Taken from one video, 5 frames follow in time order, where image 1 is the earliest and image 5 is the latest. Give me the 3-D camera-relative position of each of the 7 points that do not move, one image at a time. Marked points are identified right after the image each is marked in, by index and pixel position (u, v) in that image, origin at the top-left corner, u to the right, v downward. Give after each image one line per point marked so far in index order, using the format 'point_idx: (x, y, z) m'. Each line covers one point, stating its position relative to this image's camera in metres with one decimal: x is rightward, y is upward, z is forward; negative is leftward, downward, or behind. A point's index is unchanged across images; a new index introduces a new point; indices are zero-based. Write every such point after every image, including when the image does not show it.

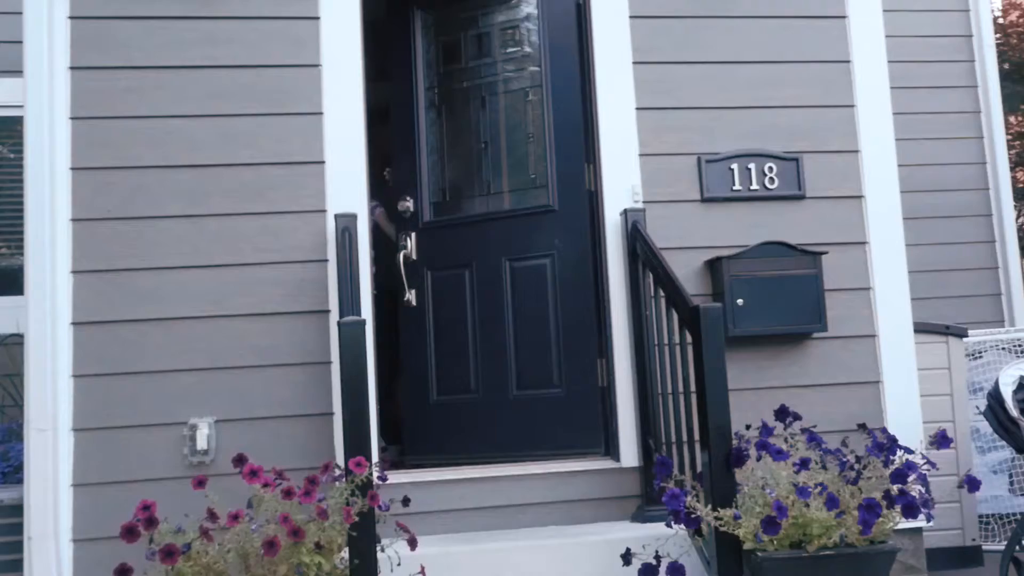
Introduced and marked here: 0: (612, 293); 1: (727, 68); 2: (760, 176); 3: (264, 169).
0: (+0.4, 0.0, +3.8) m
1: (+0.8, +0.8, +3.9) m
2: (+0.9, +0.4, +3.9) m
3: (-0.9, +0.4, +3.6) m
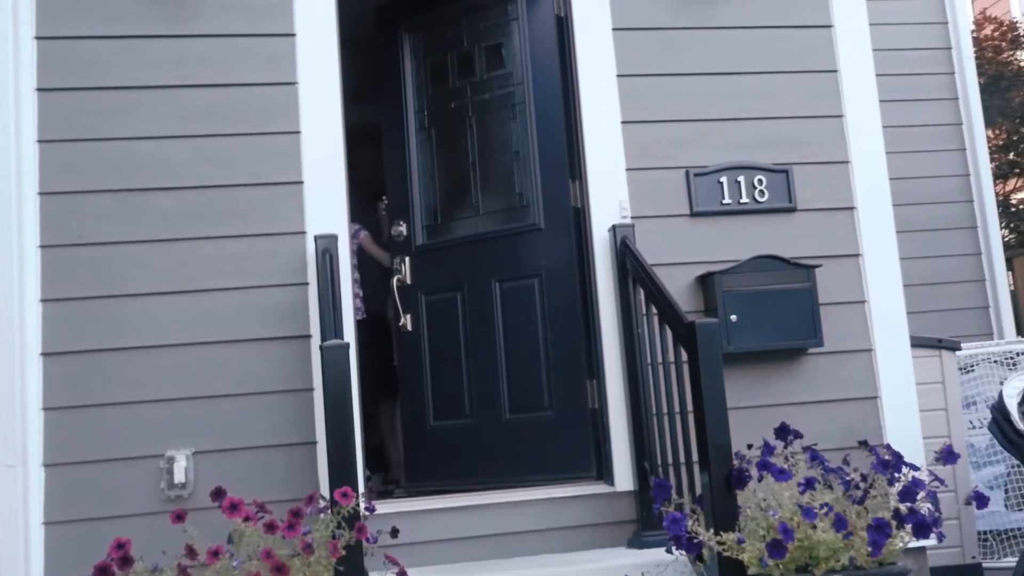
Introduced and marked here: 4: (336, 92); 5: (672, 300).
0: (+0.3, -0.1, +3.7) m
1: (+0.8, +0.8, +3.9) m
2: (+0.9, +0.4, +3.8) m
3: (-0.9, +0.3, +3.5) m
4: (-0.6, +0.7, +3.5) m
5: (+0.5, 0.0, +3.2) m
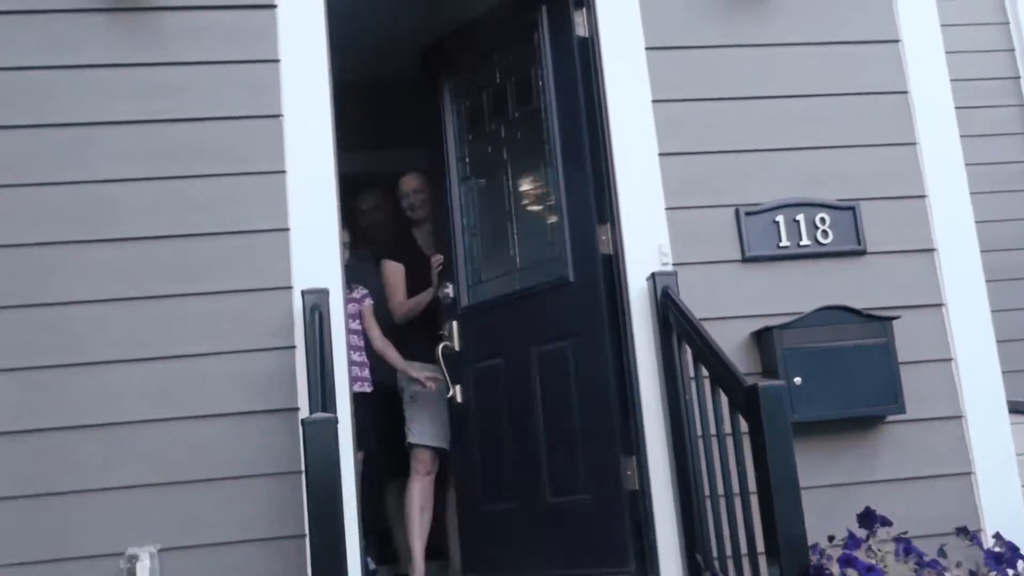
0: (+0.4, -0.3, +3.1) m
1: (+0.8, +0.6, +3.4) m
2: (+1.0, +0.2, +3.3) m
3: (-0.9, +0.1, +3.0) m
4: (-0.5, +0.5, +3.0) m
5: (+0.6, -0.2, +2.7) m
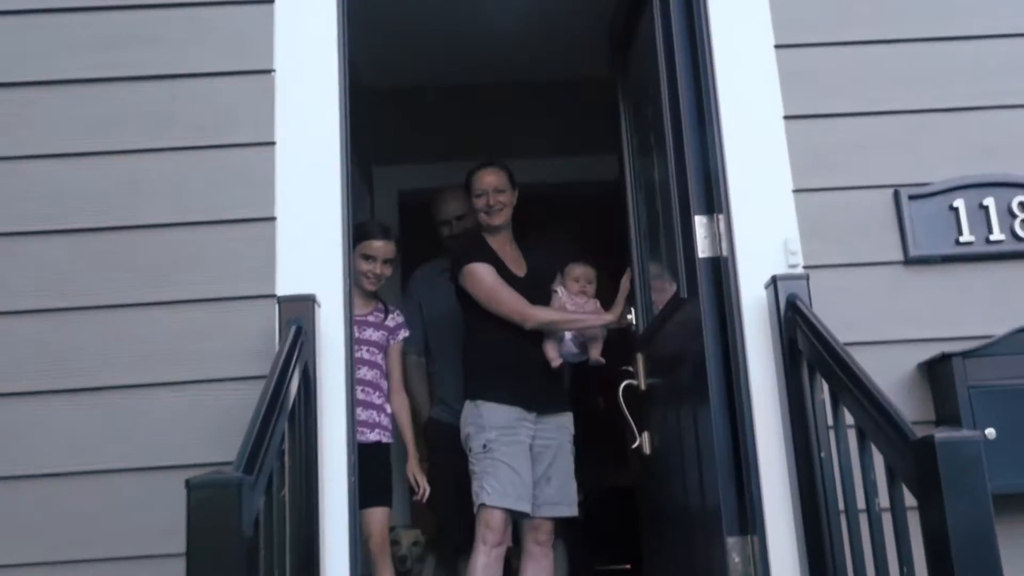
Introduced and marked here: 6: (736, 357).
0: (+0.5, -0.3, +2.2) m
1: (+1.0, +0.6, +2.4) m
2: (+1.1, +0.2, +2.3) m
3: (-0.7, +0.1, +2.3) m
4: (-0.4, +0.5, +2.3) m
5: (+0.6, -0.2, +1.7) m
6: (+0.5, -0.2, +2.3) m
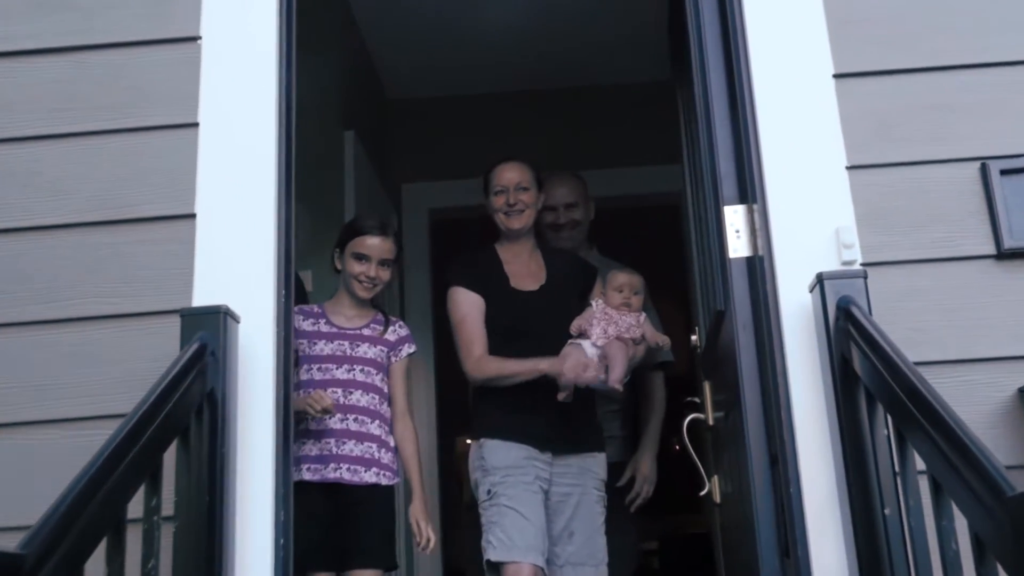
0: (+0.5, -0.3, +1.7) m
1: (+1.0, +0.6, +1.9) m
2: (+1.1, +0.2, +1.8) m
3: (-0.8, +0.1, +1.9) m
4: (-0.4, +0.4, +1.9) m
5: (+0.5, -0.2, +1.2) m
6: (+0.4, -0.2, +1.7) m
